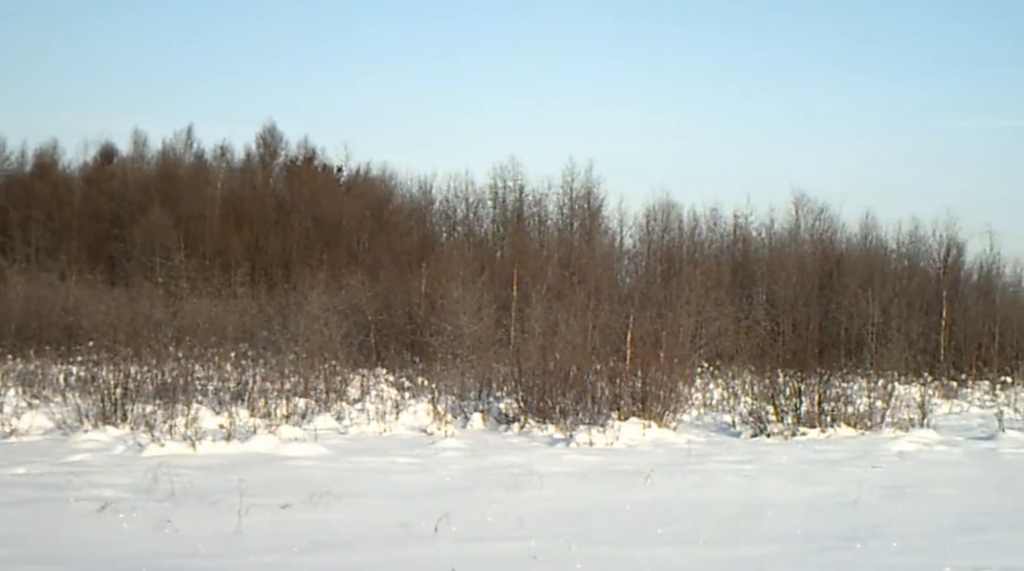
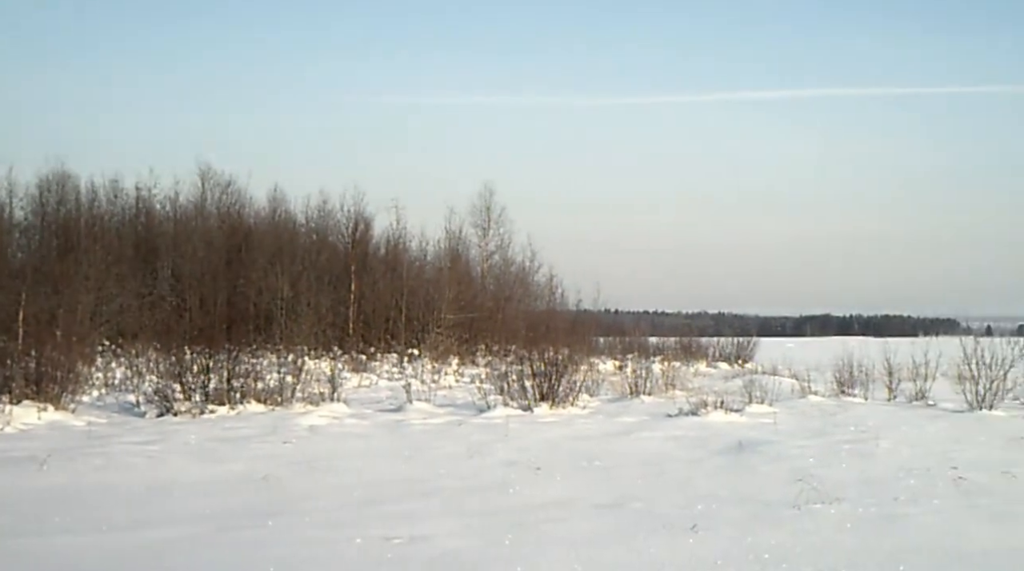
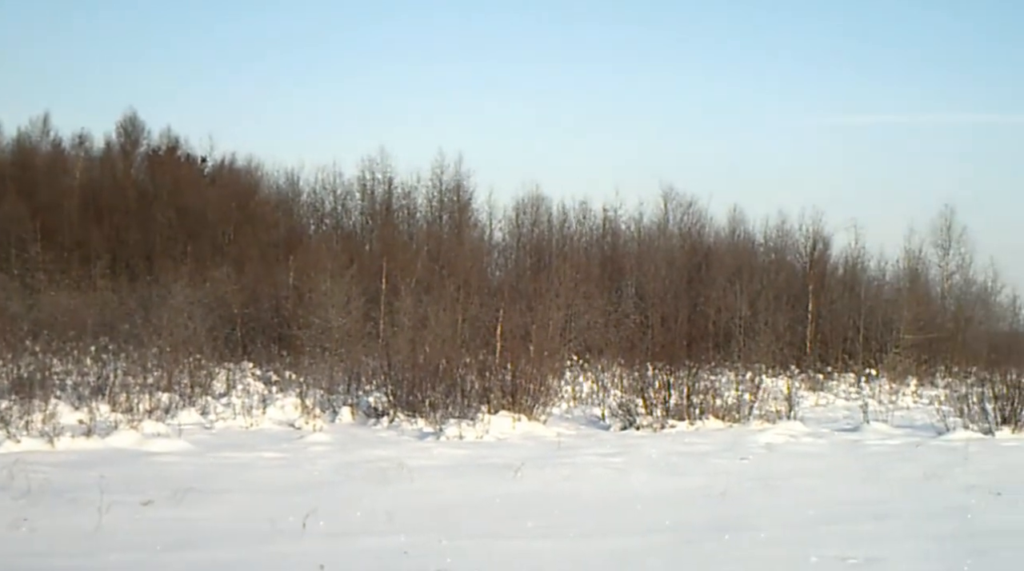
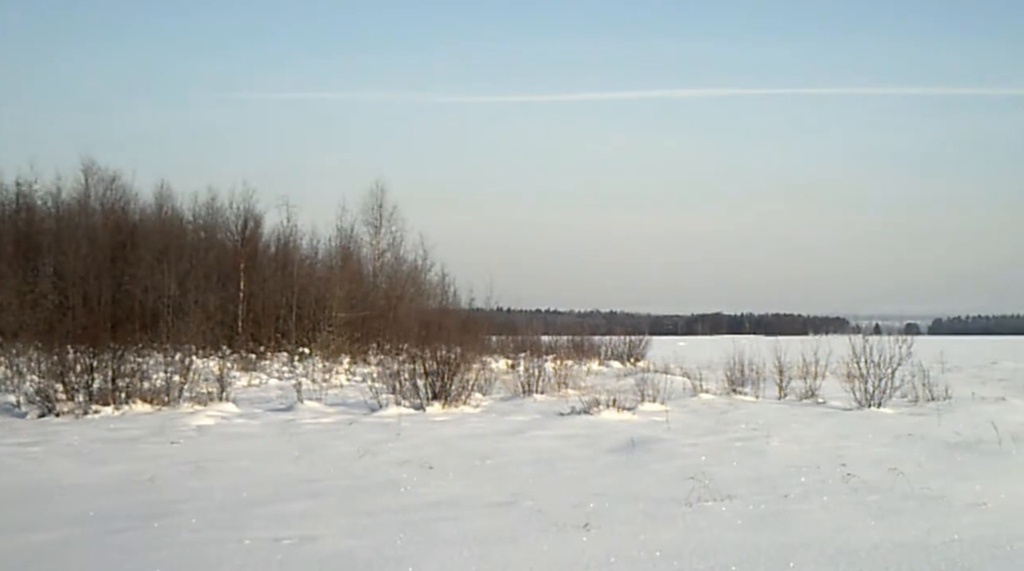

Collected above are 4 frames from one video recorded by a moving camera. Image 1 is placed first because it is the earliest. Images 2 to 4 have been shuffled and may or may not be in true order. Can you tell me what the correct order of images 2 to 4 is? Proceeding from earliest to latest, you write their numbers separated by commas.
3, 2, 4
